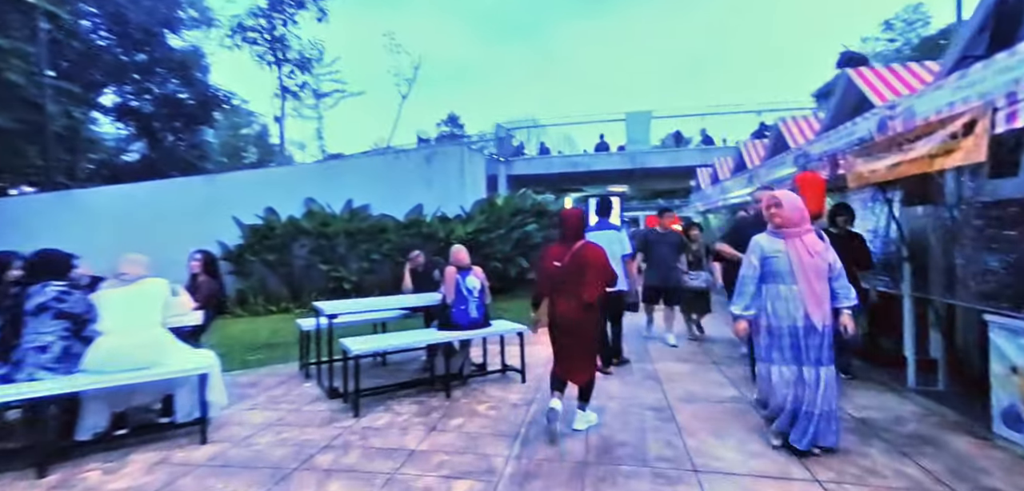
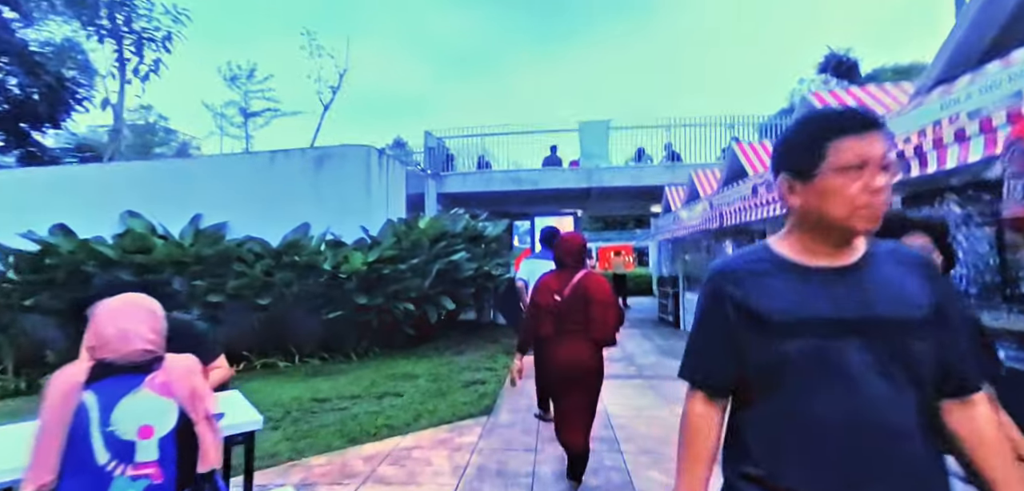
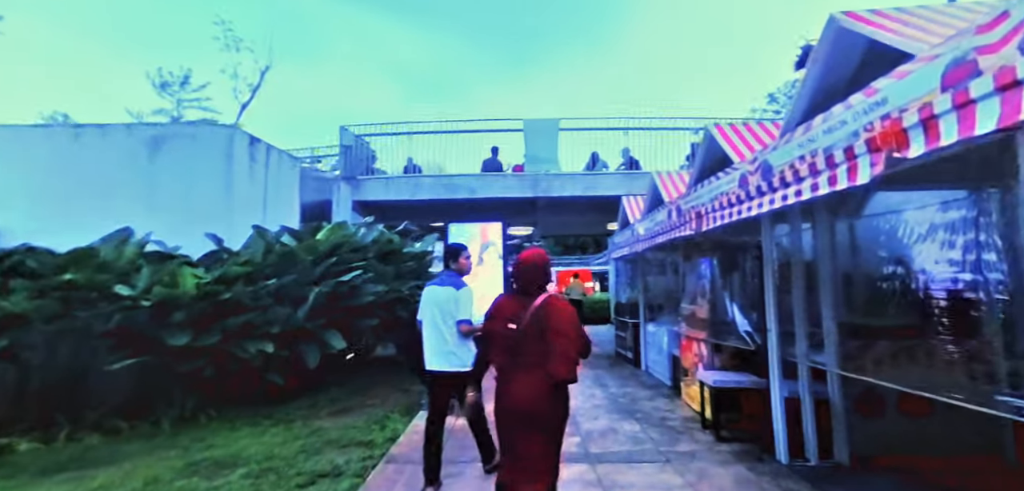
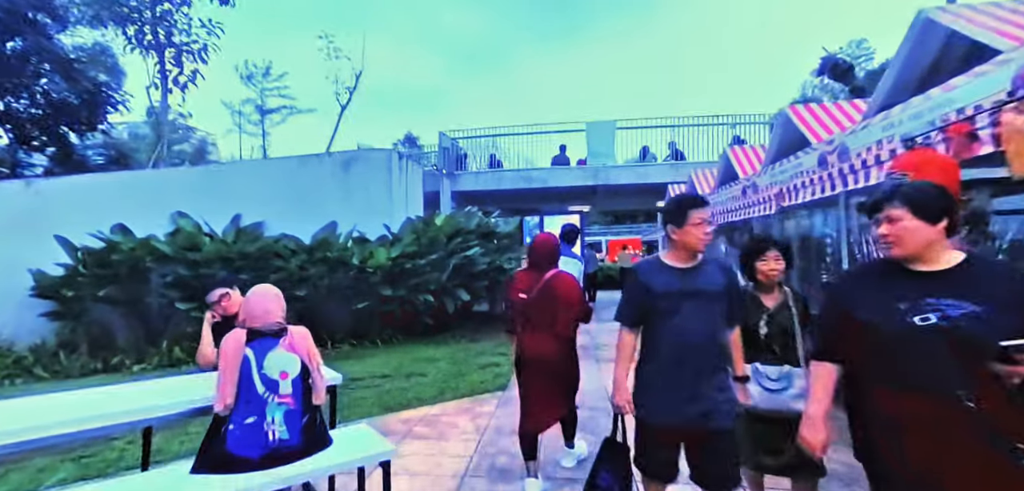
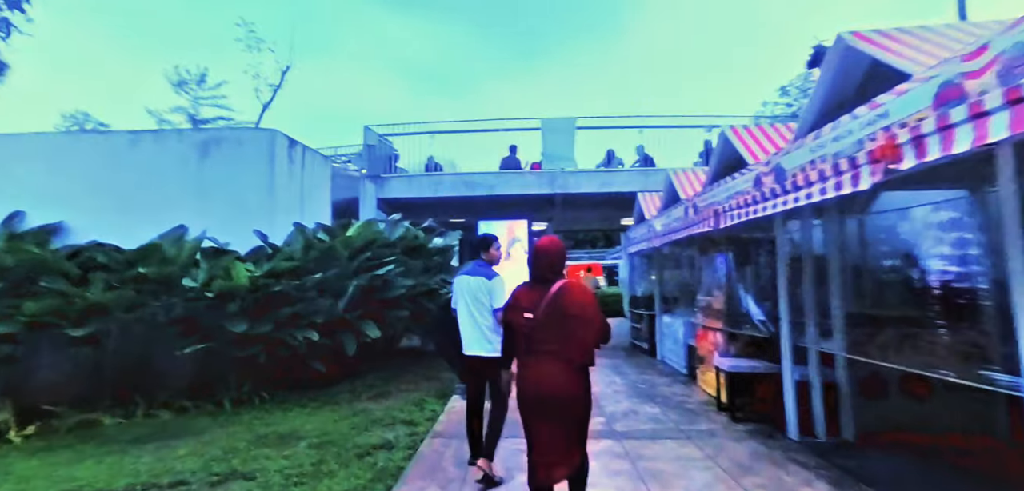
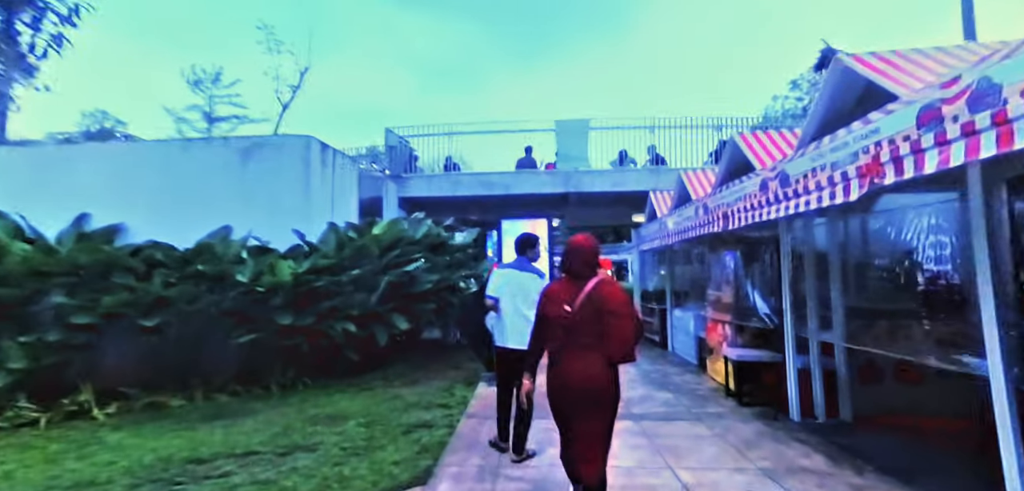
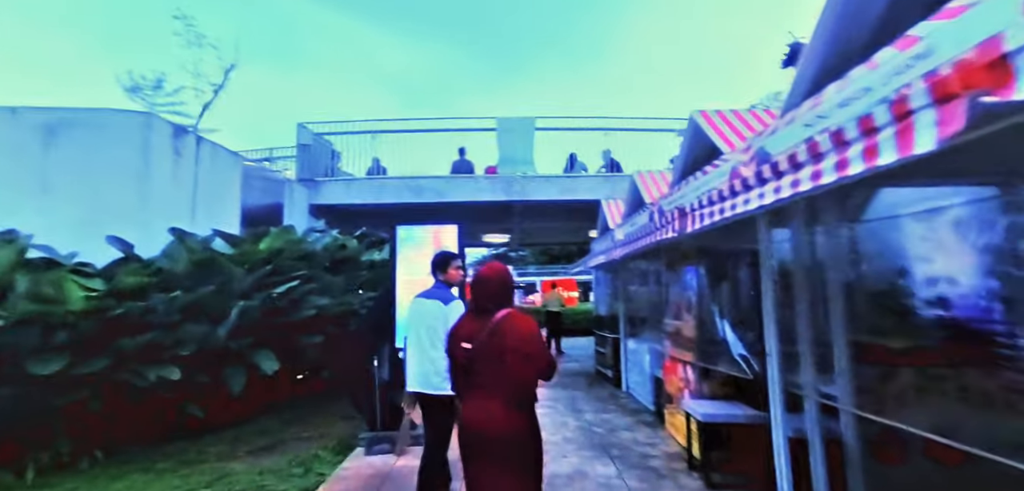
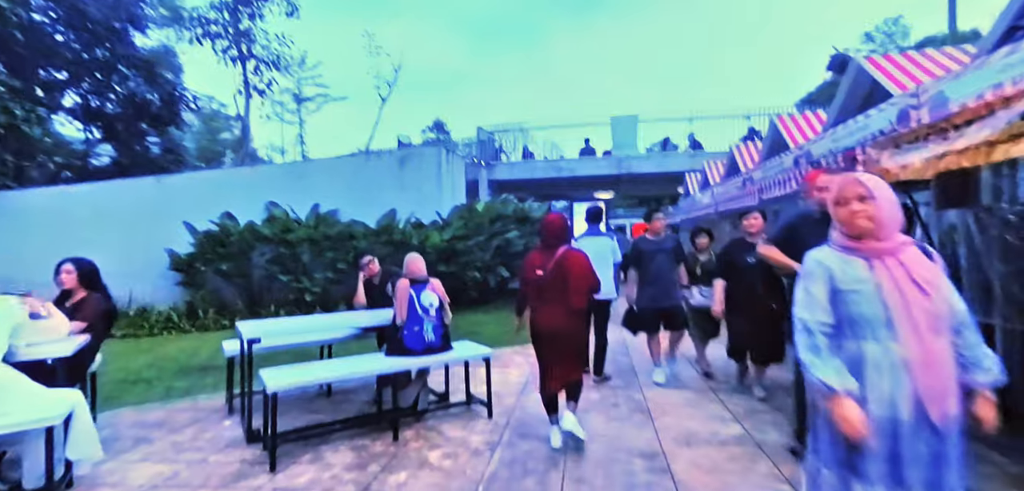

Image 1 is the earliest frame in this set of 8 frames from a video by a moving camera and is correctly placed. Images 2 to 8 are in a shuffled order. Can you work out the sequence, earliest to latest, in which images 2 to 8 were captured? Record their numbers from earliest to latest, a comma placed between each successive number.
8, 4, 2, 6, 5, 3, 7
